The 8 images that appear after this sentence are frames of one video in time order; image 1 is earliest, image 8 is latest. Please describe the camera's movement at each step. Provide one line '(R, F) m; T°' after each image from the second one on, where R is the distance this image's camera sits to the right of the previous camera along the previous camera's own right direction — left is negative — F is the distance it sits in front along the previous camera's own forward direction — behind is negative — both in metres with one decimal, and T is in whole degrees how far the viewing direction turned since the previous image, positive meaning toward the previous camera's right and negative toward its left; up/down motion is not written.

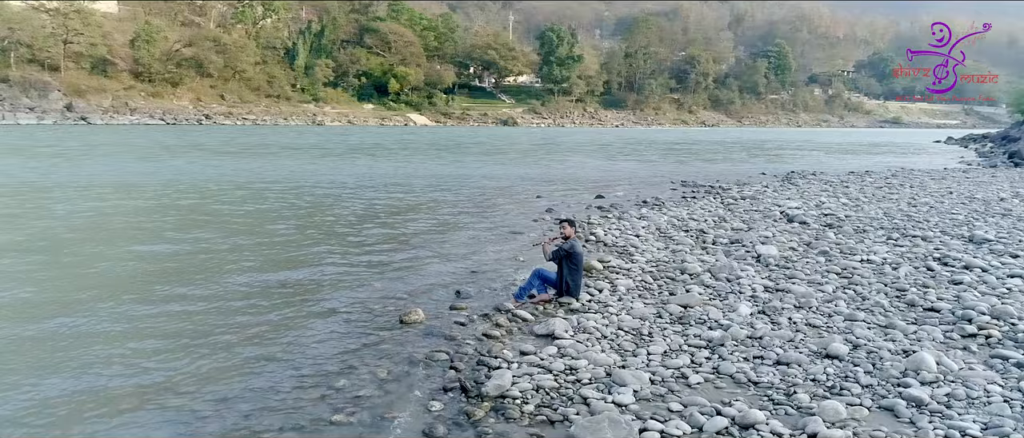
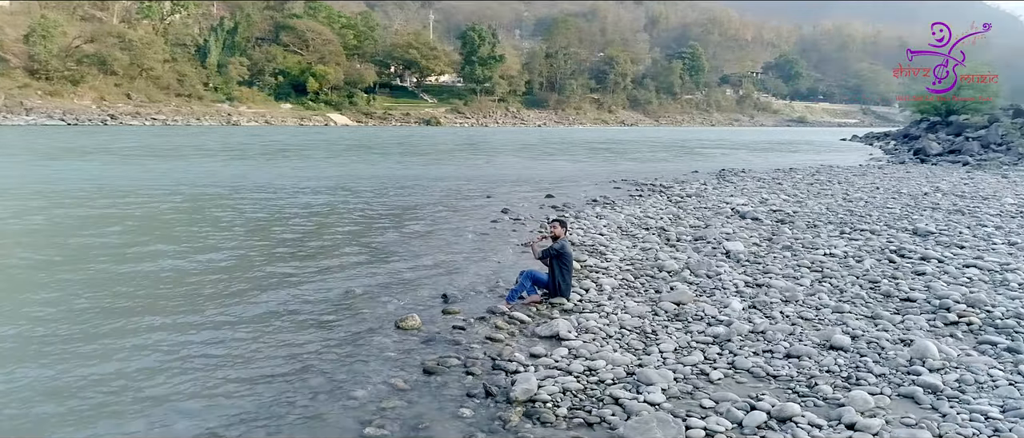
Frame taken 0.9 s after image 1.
(-0.7, +0.1) m; +6°
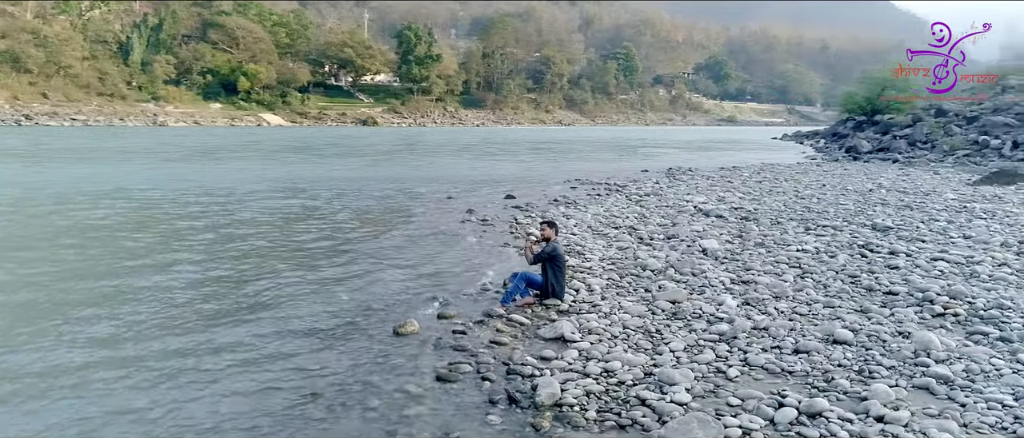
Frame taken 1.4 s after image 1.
(-0.6, +0.1) m; +5°
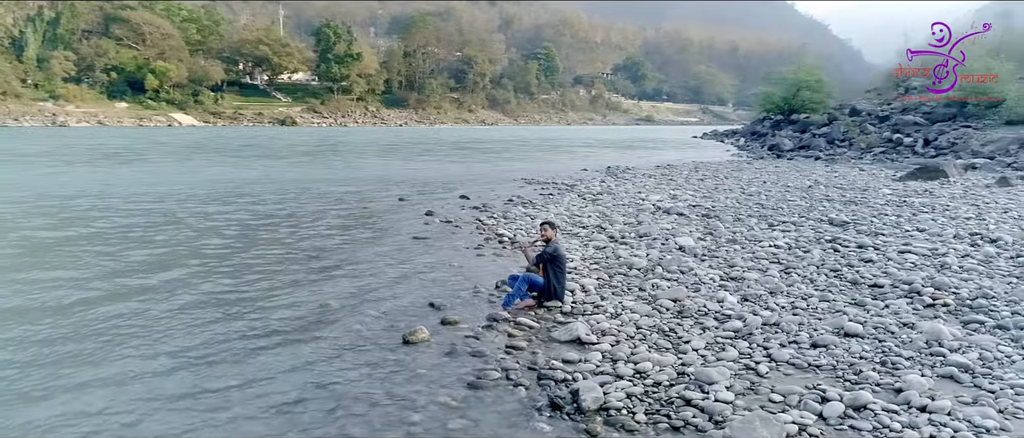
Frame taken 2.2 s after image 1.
(-0.8, +0.2) m; +6°
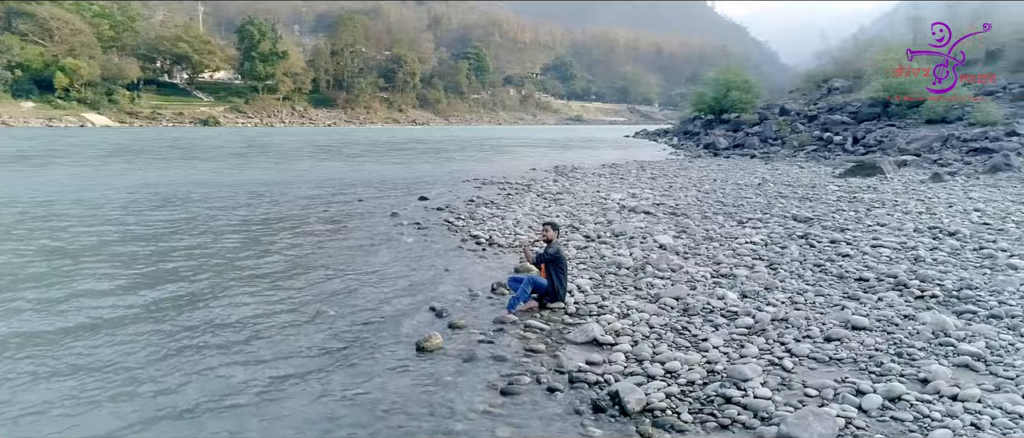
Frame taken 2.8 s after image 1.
(-0.7, +0.1) m; +6°
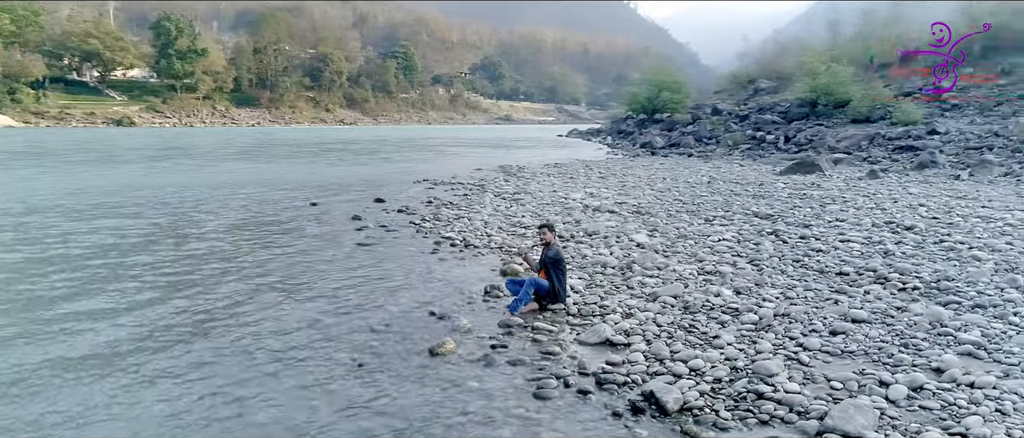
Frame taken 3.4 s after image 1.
(-0.7, +0.1) m; +6°
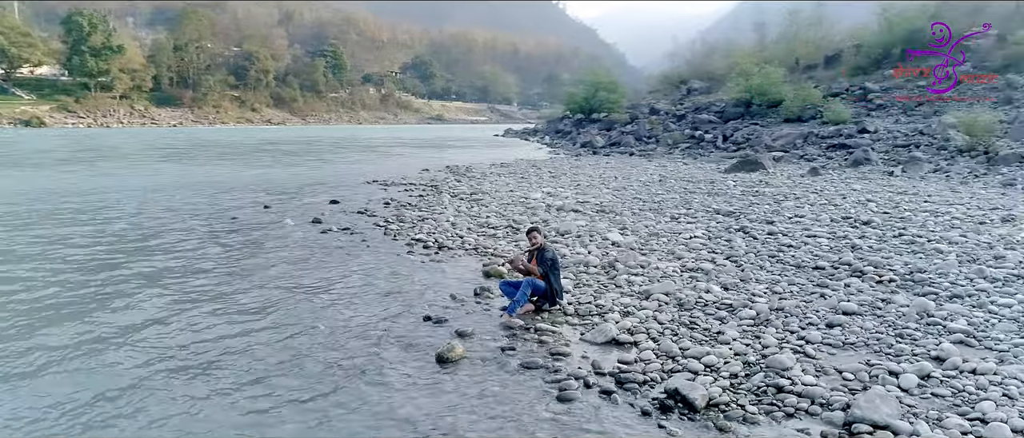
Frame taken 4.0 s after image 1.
(-0.6, +0.1) m; +5°
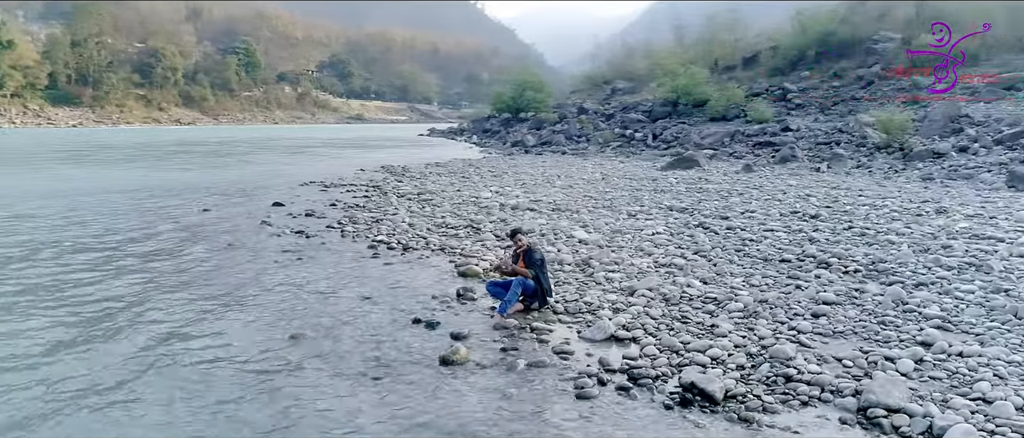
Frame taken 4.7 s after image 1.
(-0.7, +0.1) m; +6°
